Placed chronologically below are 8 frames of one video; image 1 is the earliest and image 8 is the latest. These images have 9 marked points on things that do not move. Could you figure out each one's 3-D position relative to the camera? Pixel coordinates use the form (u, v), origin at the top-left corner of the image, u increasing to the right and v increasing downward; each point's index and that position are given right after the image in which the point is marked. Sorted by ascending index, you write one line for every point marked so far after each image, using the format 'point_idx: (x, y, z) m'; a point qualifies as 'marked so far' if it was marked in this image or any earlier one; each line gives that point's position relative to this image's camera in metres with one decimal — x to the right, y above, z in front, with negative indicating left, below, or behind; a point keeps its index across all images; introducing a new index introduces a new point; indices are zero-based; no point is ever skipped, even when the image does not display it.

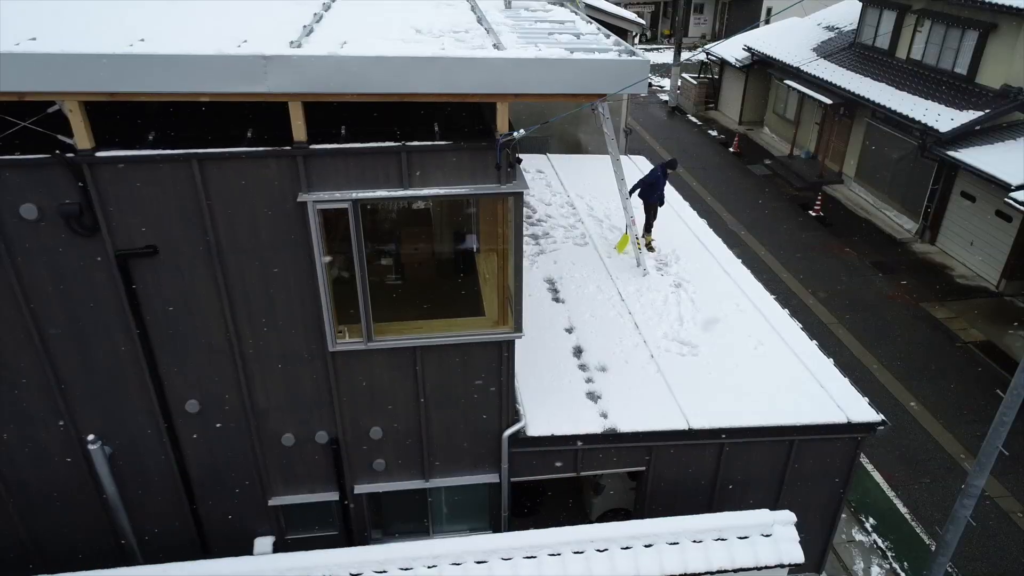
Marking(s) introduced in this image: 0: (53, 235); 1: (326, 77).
0: (-3.2, +0.4, +4.9) m
1: (-1.2, +1.4, +4.6) m
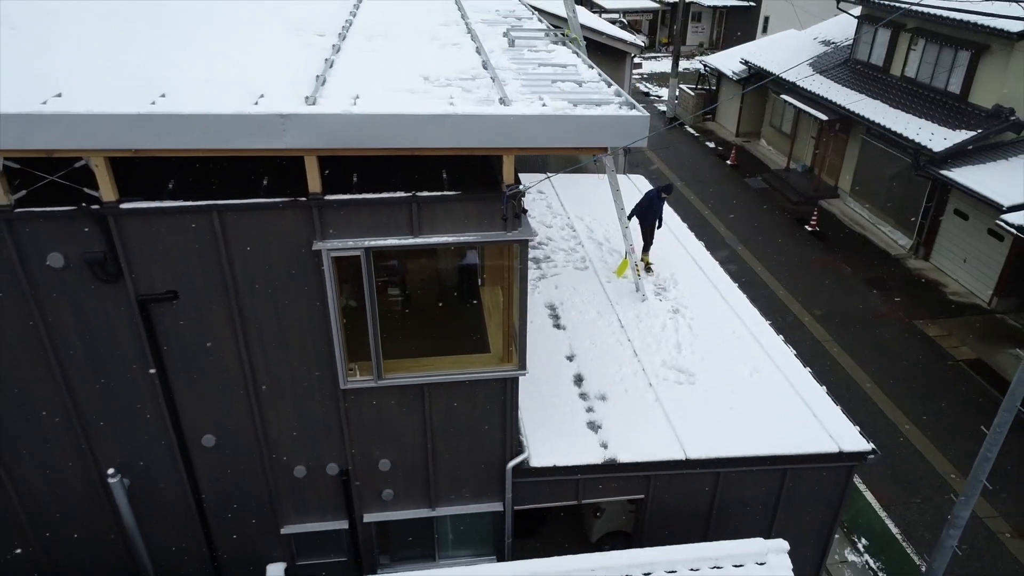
0: (-3.1, 0.0, +5.1) m
1: (-1.1, +1.1, +4.8) m
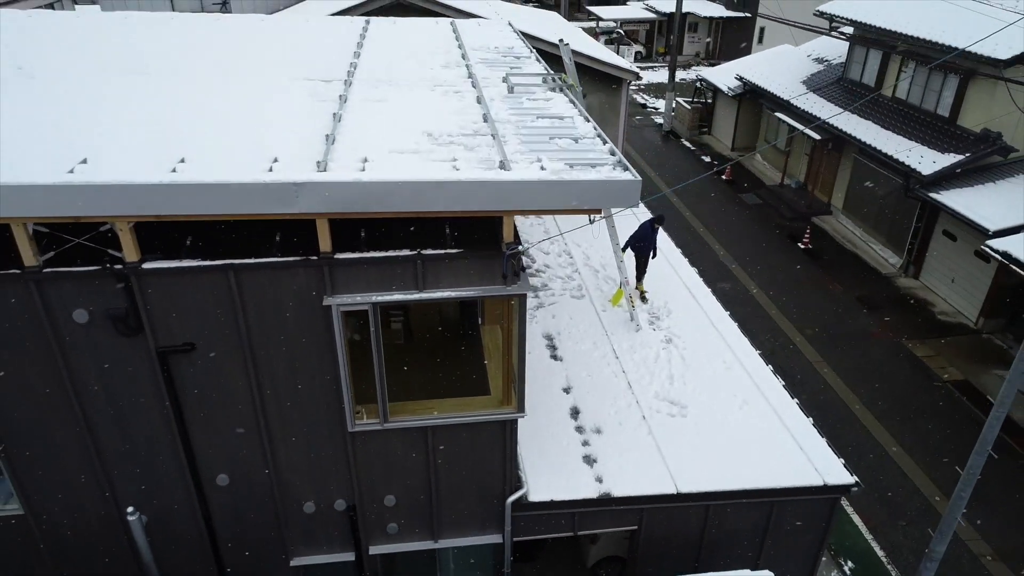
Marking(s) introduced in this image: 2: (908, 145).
0: (-3.2, -0.4, +5.4) m
1: (-1.2, +0.6, +5.1) m
2: (+8.6, +3.1, +15.4) m
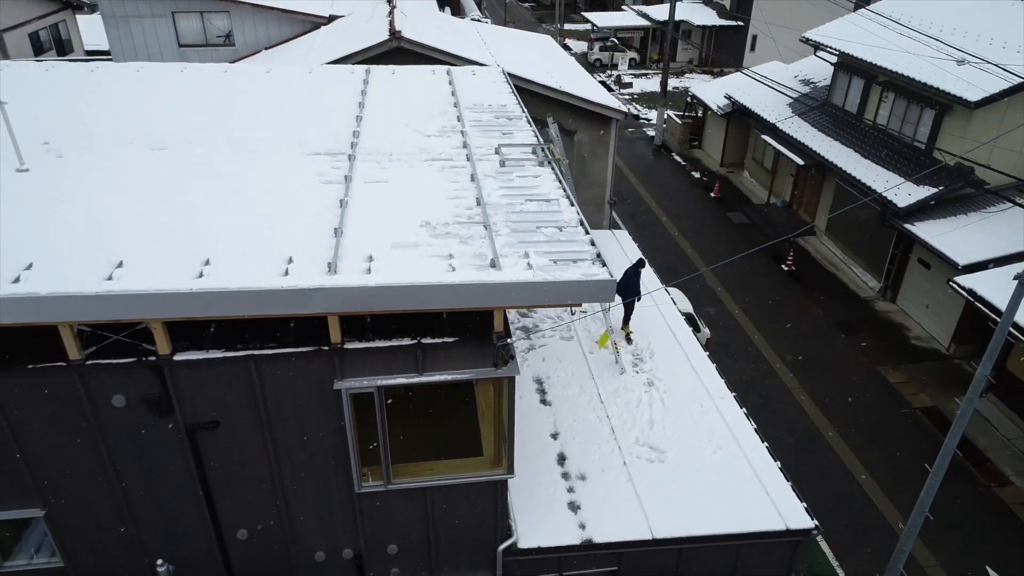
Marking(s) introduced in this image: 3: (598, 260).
0: (-3.2, -1.1, +6.1) m
1: (-1.2, -0.1, +5.8) m
2: (+8.4, +2.6, +16.1) m
3: (+0.8, +0.2, +6.3) m
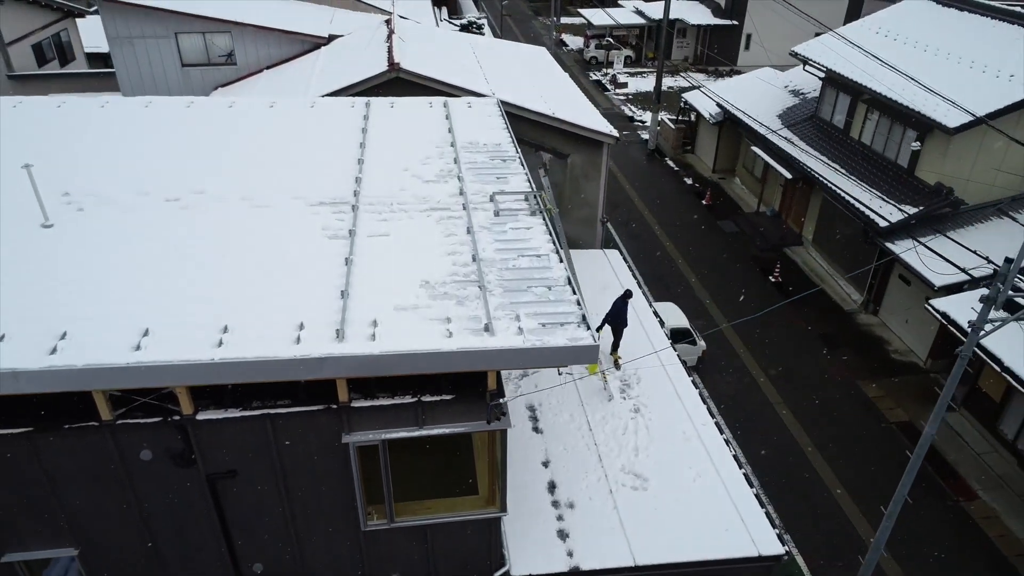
0: (-3.3, -1.7, +6.7) m
1: (-1.3, -0.7, +6.3) m
2: (+8.3, +2.2, +16.6) m
3: (+0.7, -0.3, +6.9) m
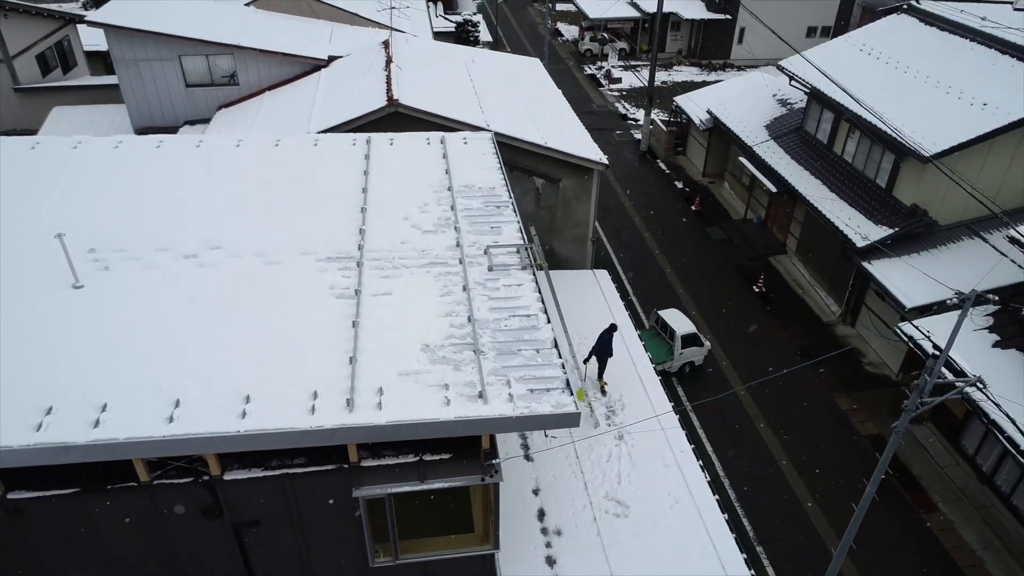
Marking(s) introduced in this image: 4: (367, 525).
0: (-3.4, -2.5, +7.5) m
1: (-1.4, -1.5, +7.2) m
2: (+8.2, +1.9, +17.3) m
3: (+0.6, -1.1, +7.7) m
4: (-1.6, -2.6, +7.9) m
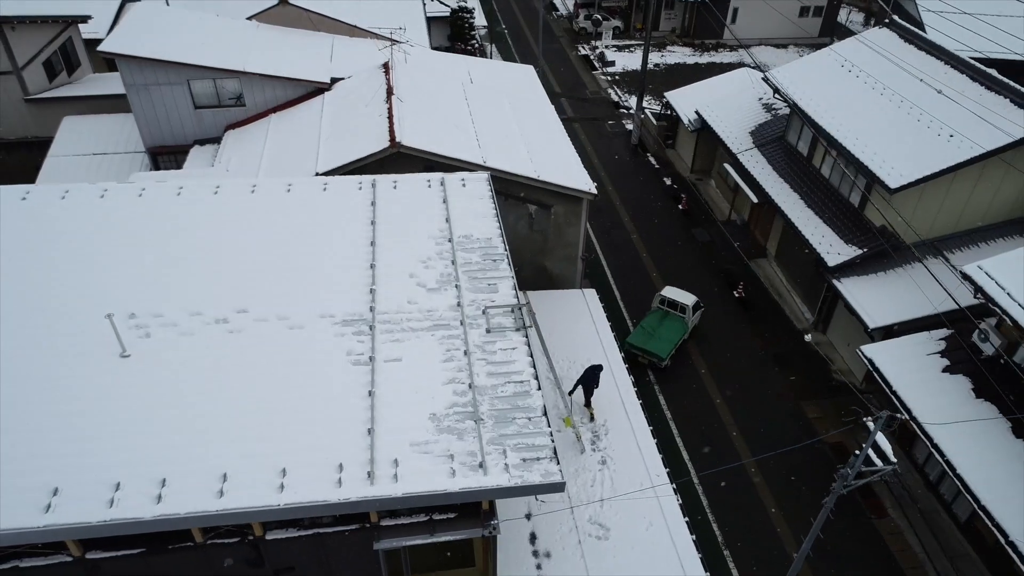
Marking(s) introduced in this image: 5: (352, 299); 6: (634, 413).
0: (-3.5, -3.5, +9.0) m
1: (-1.5, -2.6, +8.5) m
2: (+8.1, +1.5, +18.5) m
3: (+0.5, -2.2, +9.1) m
4: (-1.7, -3.7, +9.4) m
5: (-2.6, -0.2, +11.4) m
6: (+2.4, -2.5, +14.0) m
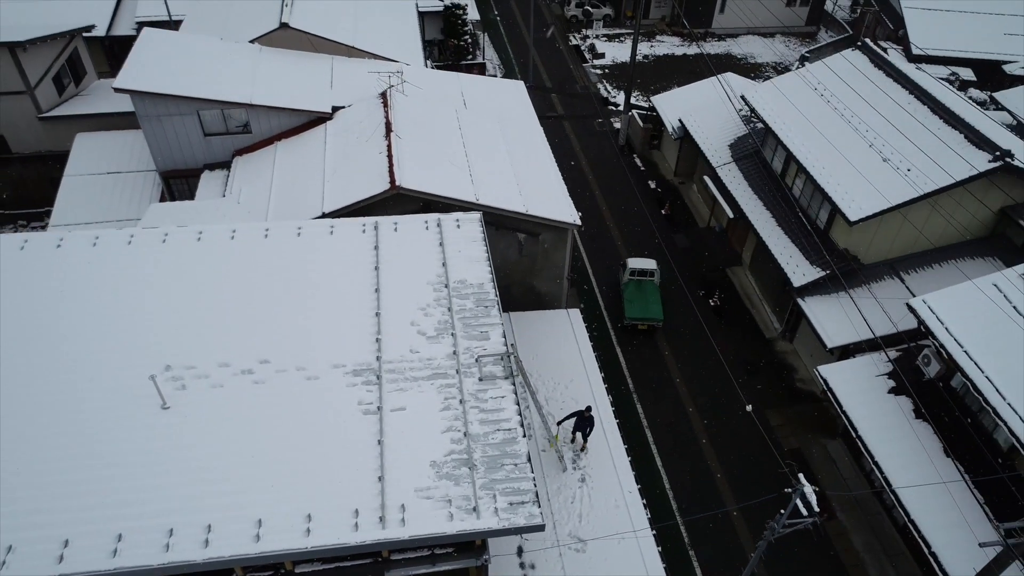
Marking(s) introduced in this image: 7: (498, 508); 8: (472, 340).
0: (-3.6, -4.6, +10.7) m
1: (-1.6, -3.7, +10.2) m
2: (+7.8, +1.1, +19.9) m
3: (+0.4, -3.2, +10.8) m
4: (-1.8, -4.7, +11.1) m
5: (-2.8, -1.1, +12.9) m
6: (+2.2, -3.2, +15.7) m
7: (-0.2, -3.3, +10.6) m
8: (-0.8, -1.0, +13.2) m
